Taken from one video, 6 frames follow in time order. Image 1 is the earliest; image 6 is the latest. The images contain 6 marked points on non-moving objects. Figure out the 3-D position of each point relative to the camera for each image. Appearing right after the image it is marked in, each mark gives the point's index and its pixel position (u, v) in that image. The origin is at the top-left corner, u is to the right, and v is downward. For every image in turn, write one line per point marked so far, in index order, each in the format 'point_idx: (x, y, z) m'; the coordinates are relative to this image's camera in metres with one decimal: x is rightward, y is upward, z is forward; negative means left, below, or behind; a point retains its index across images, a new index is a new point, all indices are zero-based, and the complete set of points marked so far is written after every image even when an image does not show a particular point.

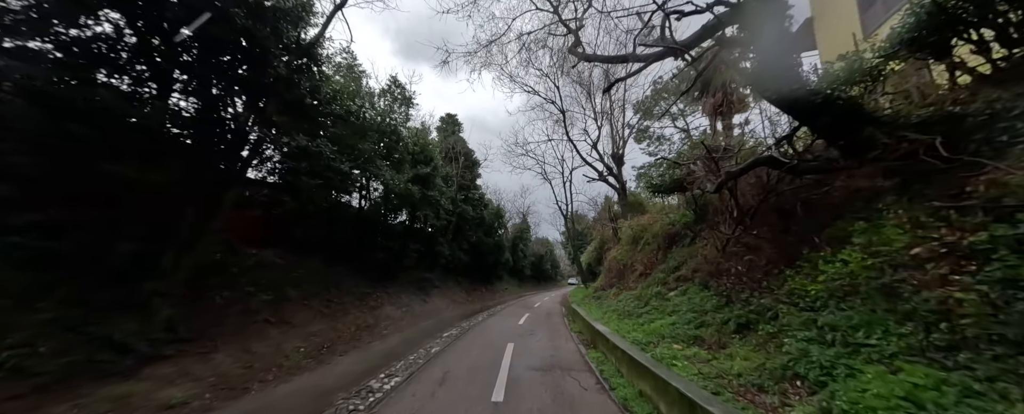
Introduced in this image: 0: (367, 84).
0: (-6.6, +5.6, +13.0) m
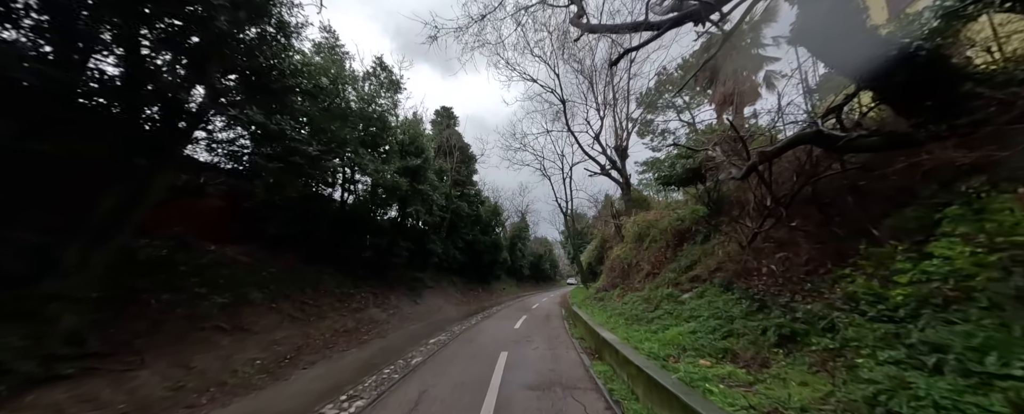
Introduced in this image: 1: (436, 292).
0: (-6.8, +5.9, +11.9) m
1: (-5.2, -5.8, +19.6) m
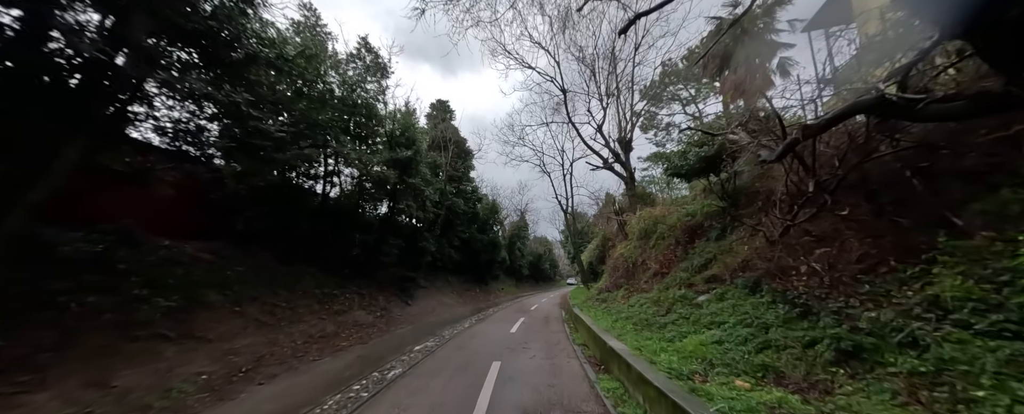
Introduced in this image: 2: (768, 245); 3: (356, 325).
0: (-6.9, +6.2, +11.0) m
1: (-5.4, -5.6, +18.6) m
2: (+5.9, -0.9, +6.5) m
3: (-5.7, -4.4, +10.5) m
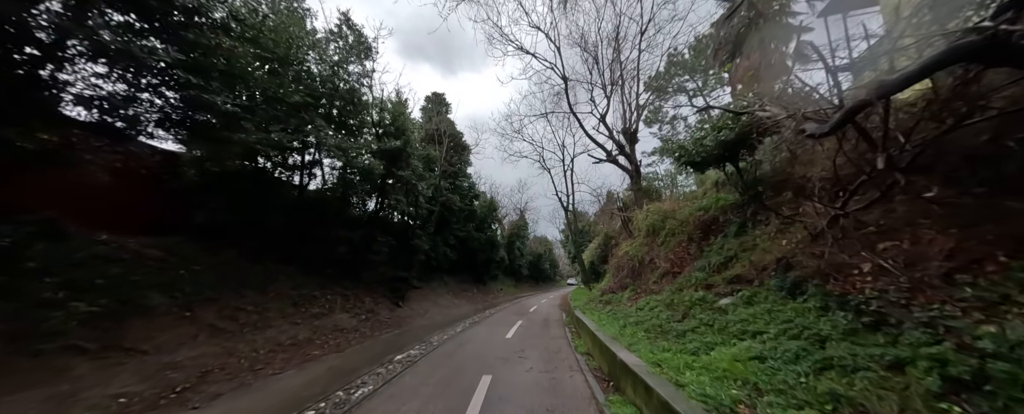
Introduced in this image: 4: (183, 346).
0: (-7.1, +6.4, +10.0) m
1: (-5.5, -5.4, +17.7) m
2: (+5.8, -0.6, +5.5) m
3: (-5.9, -4.1, +9.5) m
4: (-6.6, -2.8, +5.7) m
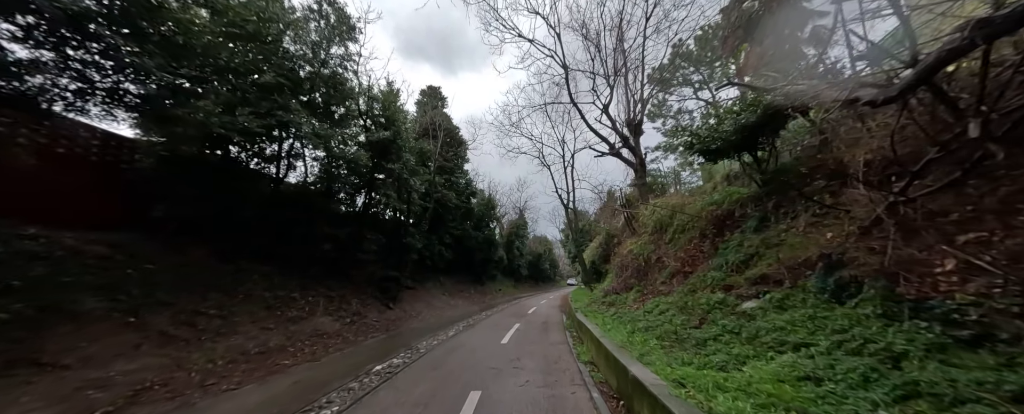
0: (-7.2, +6.6, +9.2) m
1: (-5.6, -5.2, +16.8) m
2: (+5.6, -0.4, +4.7) m
3: (-6.0, -3.9, +8.7) m
4: (-6.7, -2.6, +4.9) m
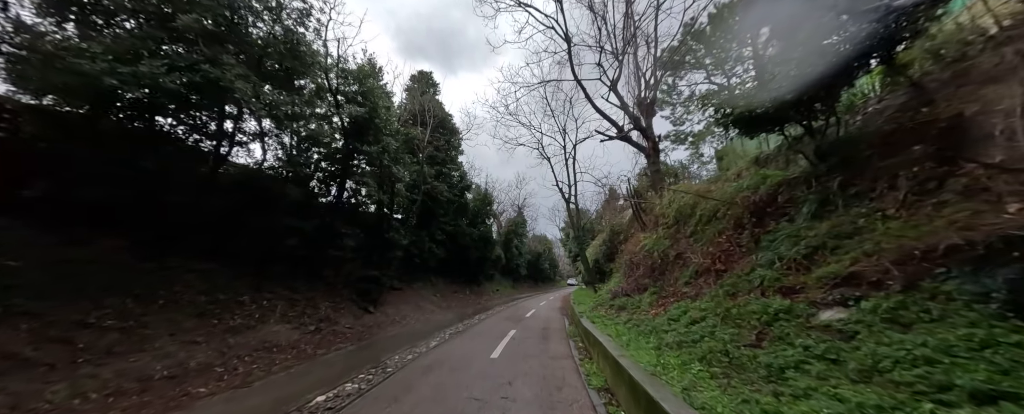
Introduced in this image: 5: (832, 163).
0: (-7.4, +7.0, +7.5) m
1: (-5.8, -4.7, +15.2) m
2: (+5.4, 0.0, +3.0) m
3: (-6.2, -3.5, +7.0) m
4: (-6.9, -2.2, +3.2) m
5: (+6.7, +1.0, +5.9) m
